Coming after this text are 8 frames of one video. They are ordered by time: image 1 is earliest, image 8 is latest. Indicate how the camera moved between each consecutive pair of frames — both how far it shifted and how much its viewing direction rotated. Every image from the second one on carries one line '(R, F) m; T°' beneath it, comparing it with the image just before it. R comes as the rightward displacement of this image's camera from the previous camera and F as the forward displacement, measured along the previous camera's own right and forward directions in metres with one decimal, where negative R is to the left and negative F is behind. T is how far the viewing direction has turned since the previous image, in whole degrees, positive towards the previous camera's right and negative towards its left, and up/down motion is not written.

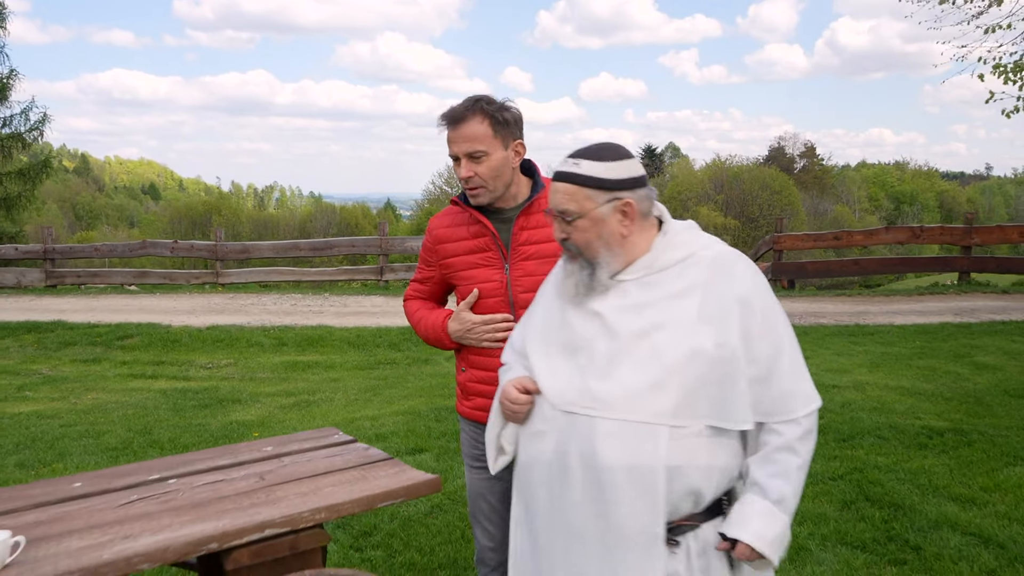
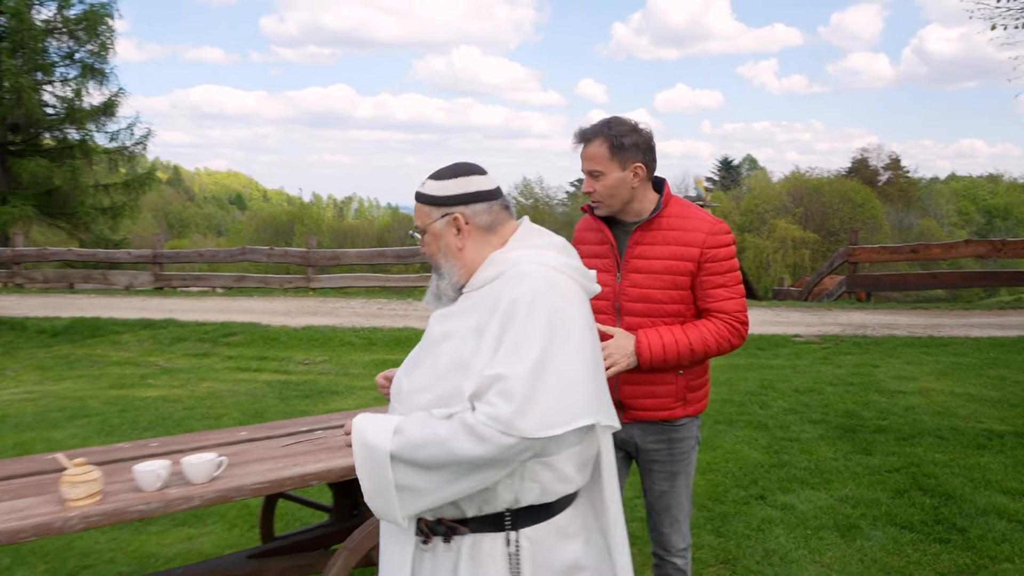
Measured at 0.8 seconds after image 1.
(0.0, -0.5) m; -5°
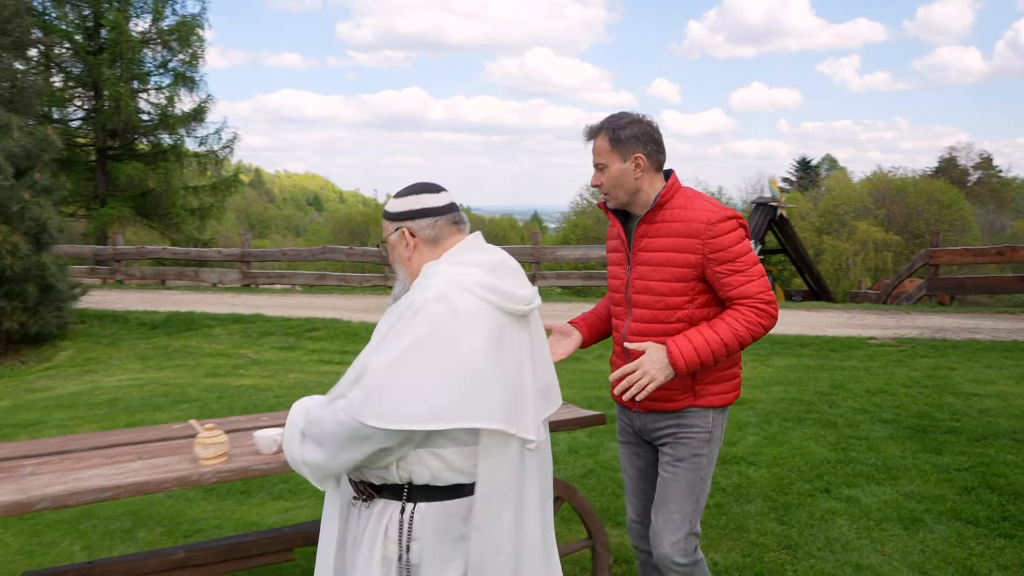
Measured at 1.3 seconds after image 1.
(0.0, -0.2) m; -5°
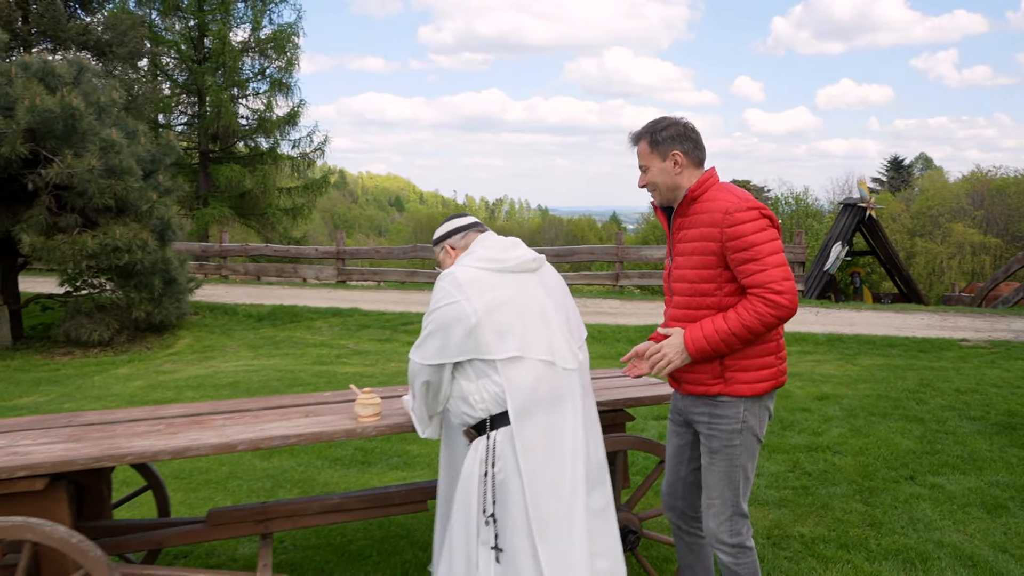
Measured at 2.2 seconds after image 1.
(-0.1, -0.4) m; -6°
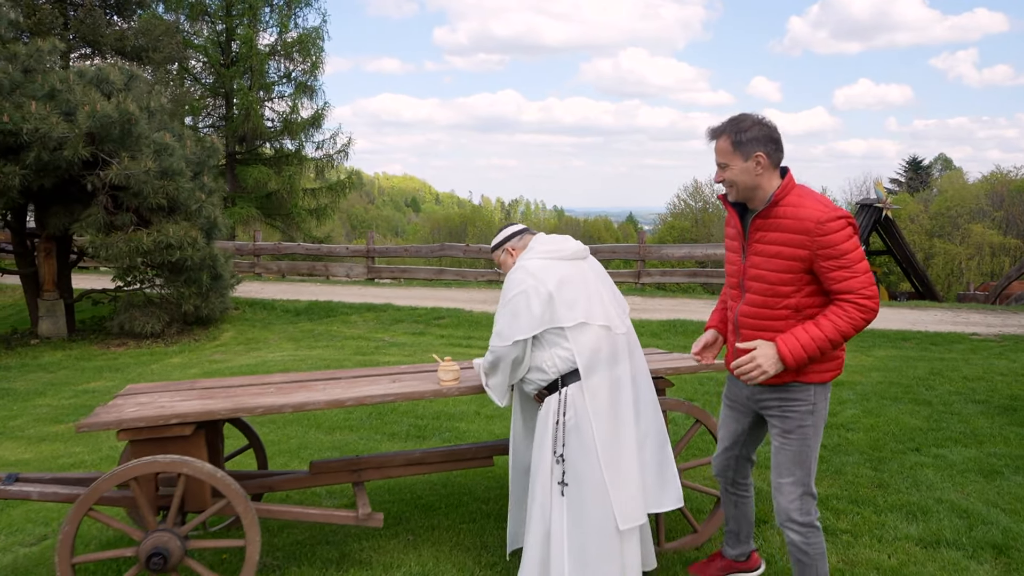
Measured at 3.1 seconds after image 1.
(-0.2, -0.5) m; -1°
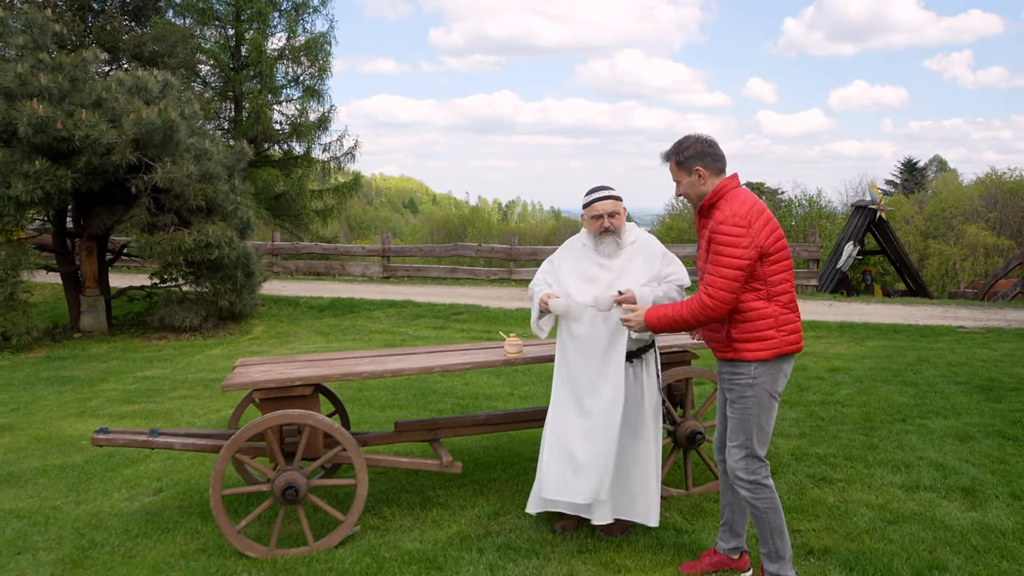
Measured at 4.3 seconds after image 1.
(-0.3, -0.7) m; 0°
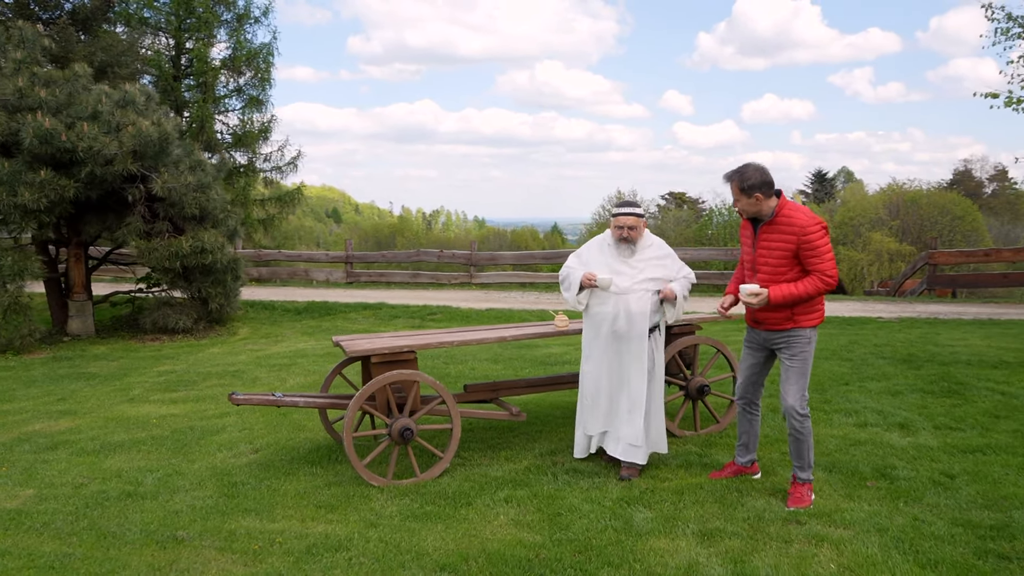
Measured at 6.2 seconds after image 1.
(-0.8, -1.1) m; +5°
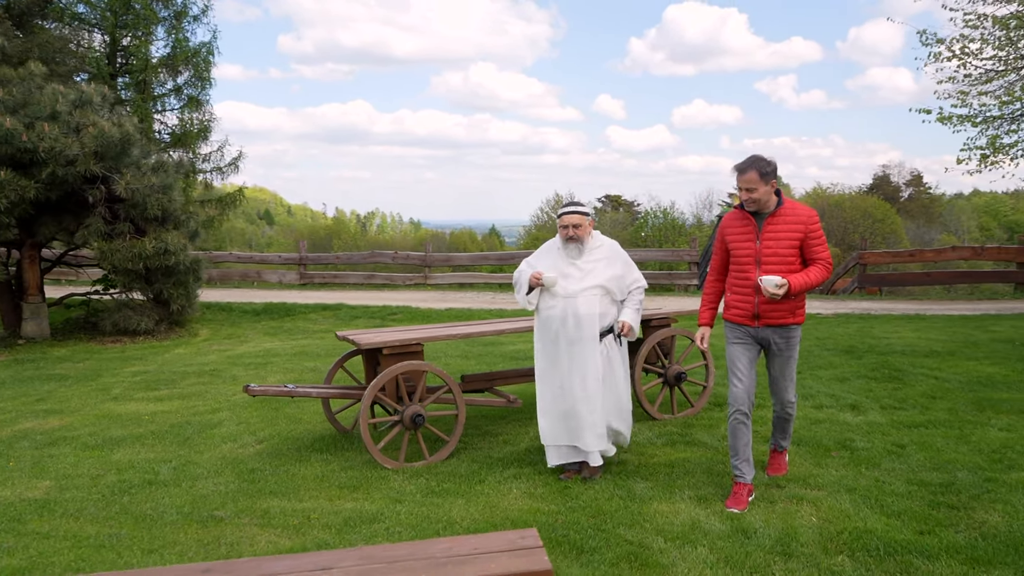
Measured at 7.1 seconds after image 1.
(-0.4, -0.4) m; +5°
